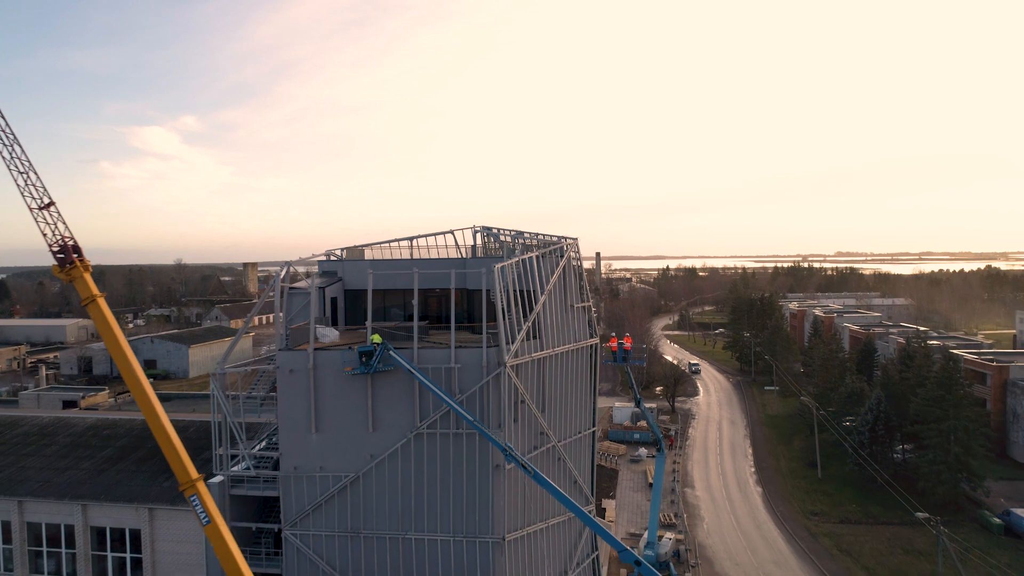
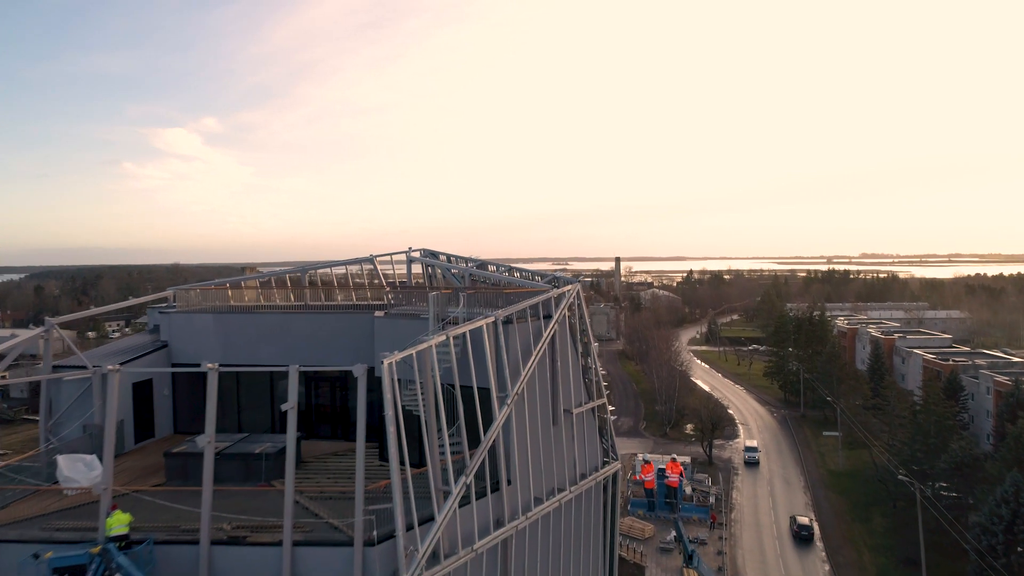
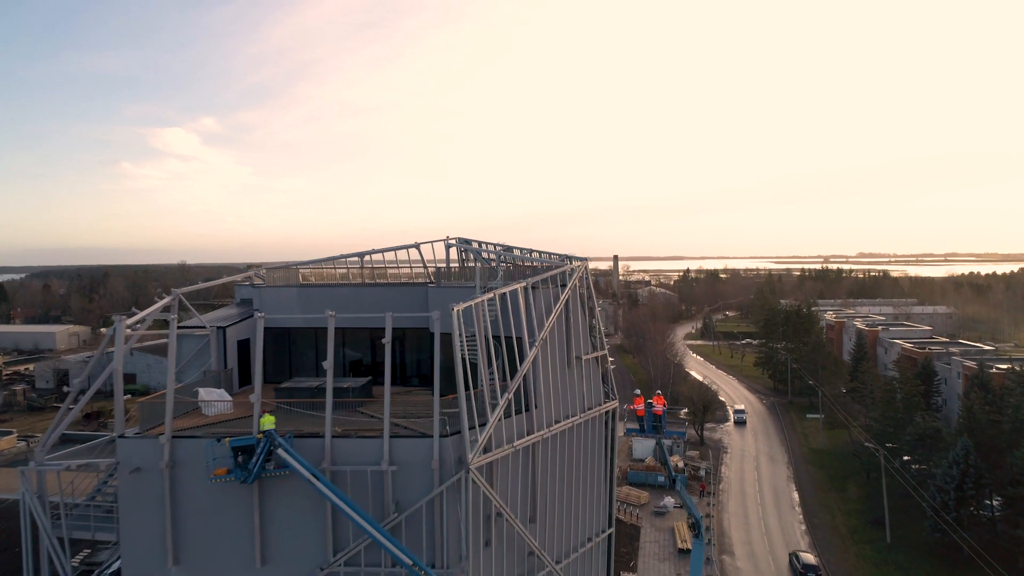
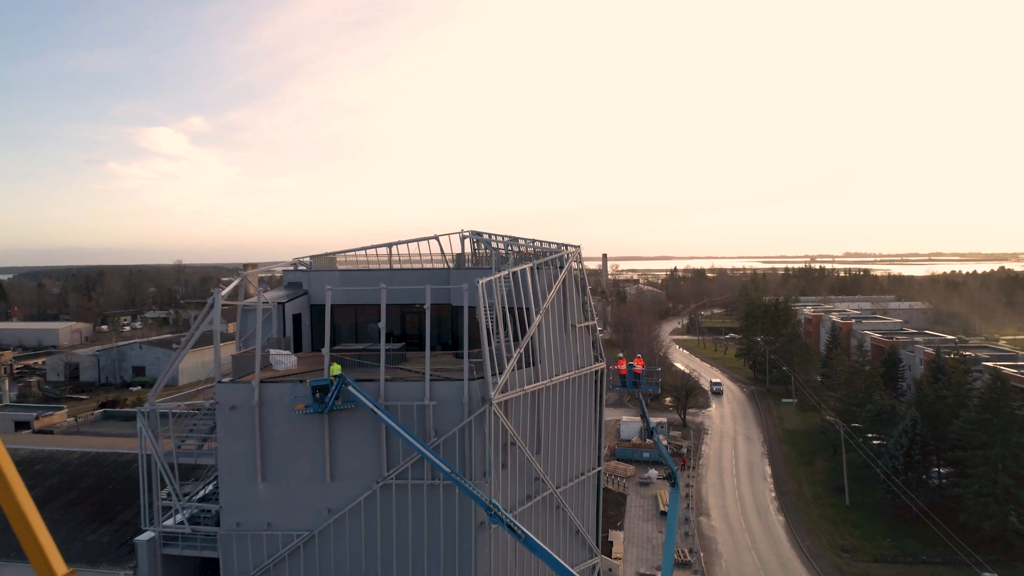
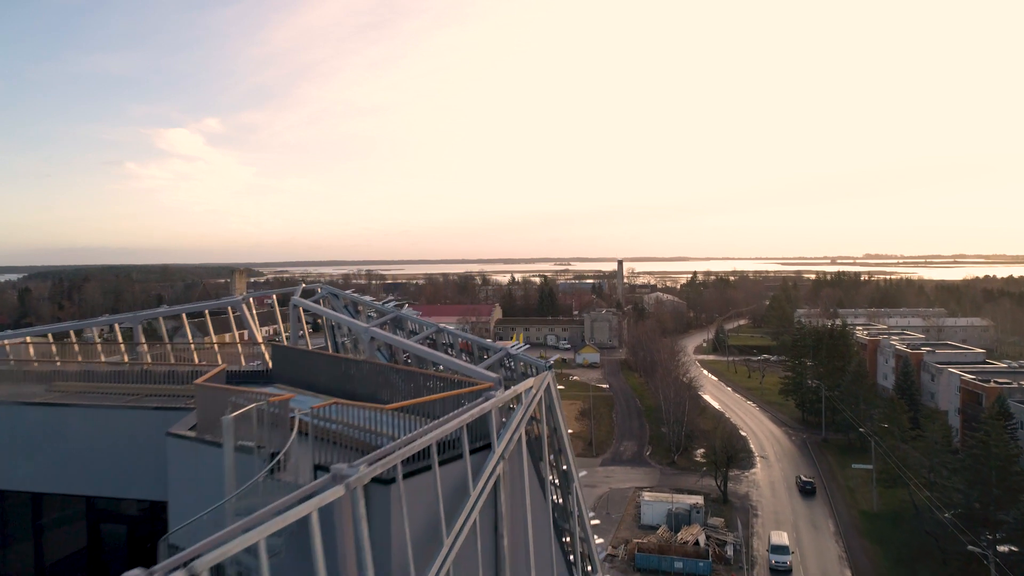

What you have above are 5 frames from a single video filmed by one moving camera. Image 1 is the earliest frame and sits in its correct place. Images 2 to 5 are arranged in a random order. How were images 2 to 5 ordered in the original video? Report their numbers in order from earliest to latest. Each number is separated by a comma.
4, 3, 2, 5
